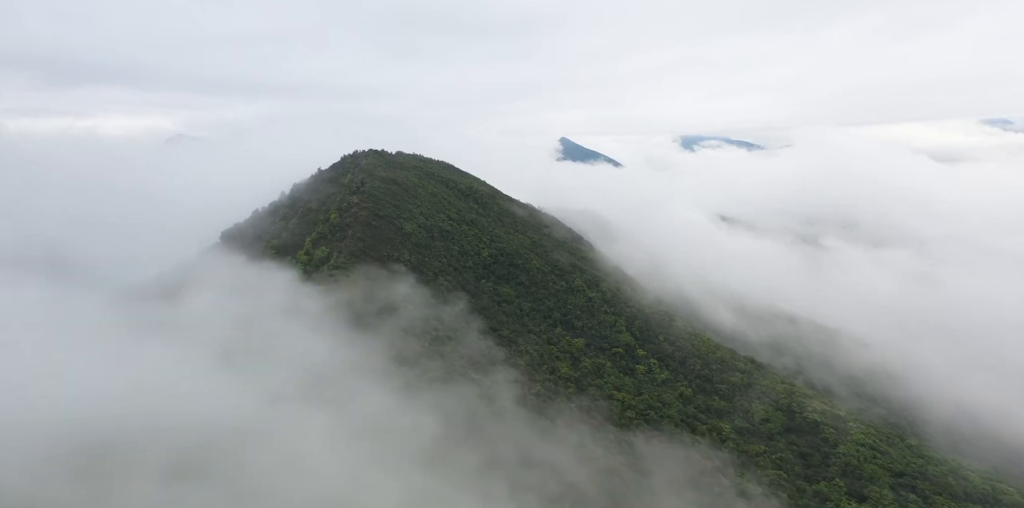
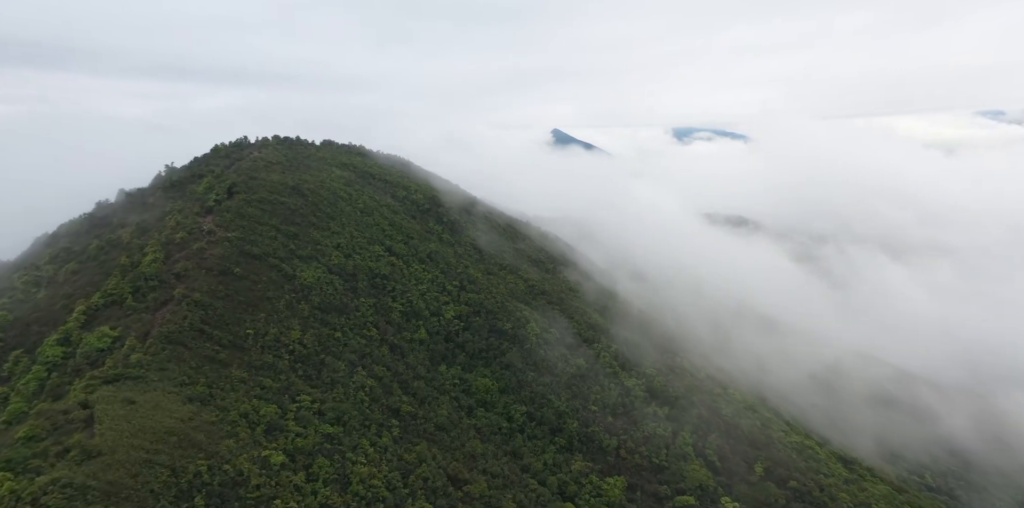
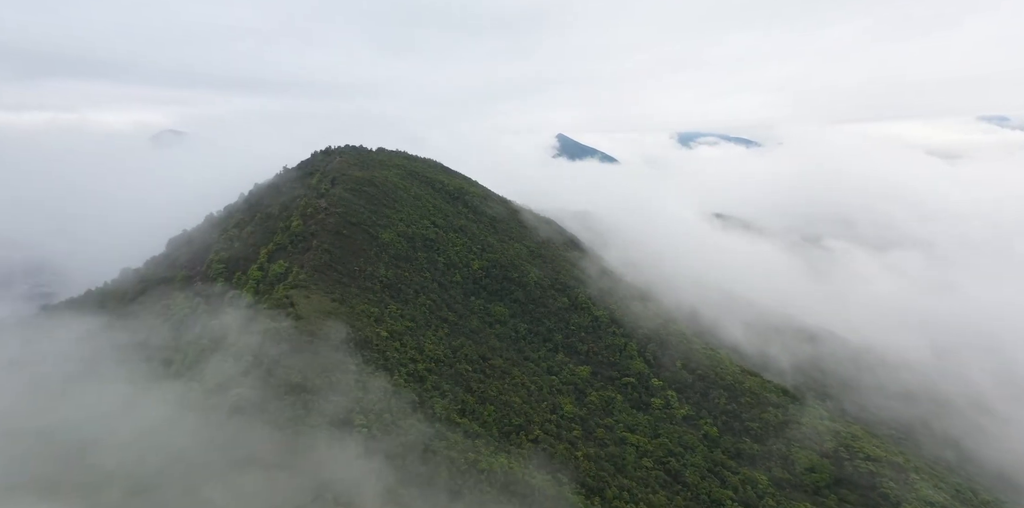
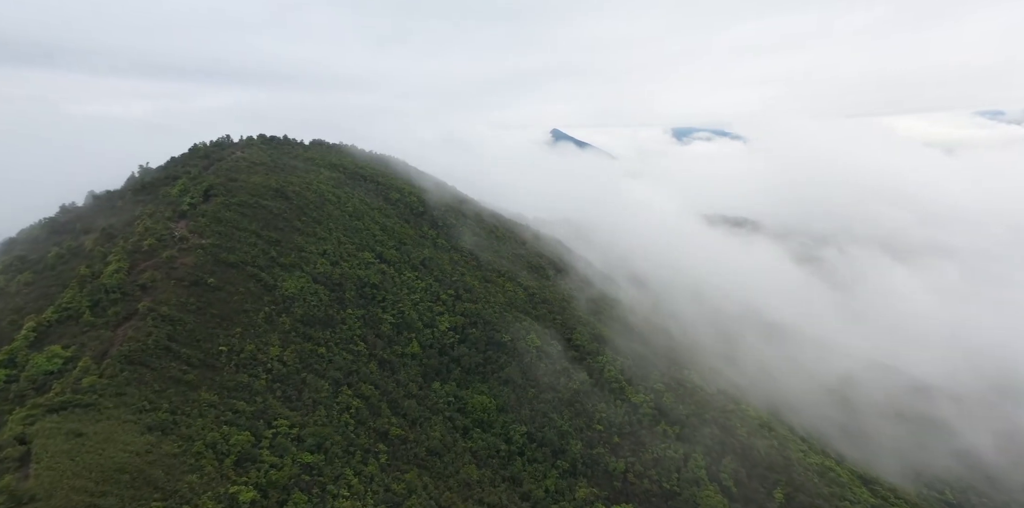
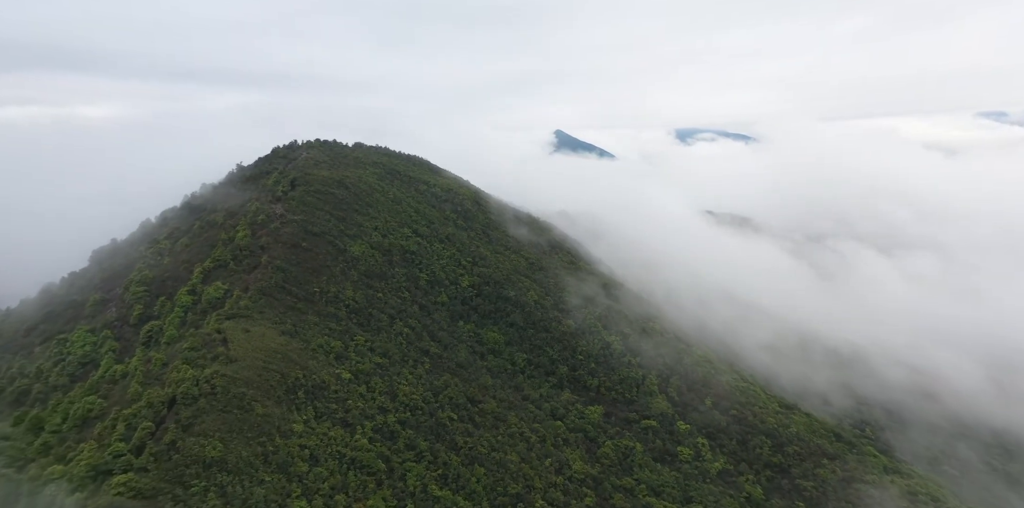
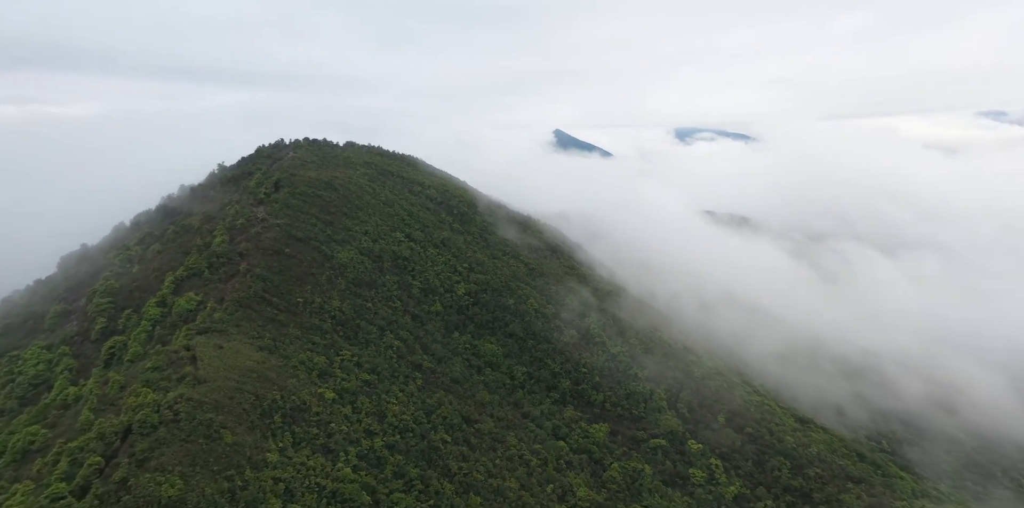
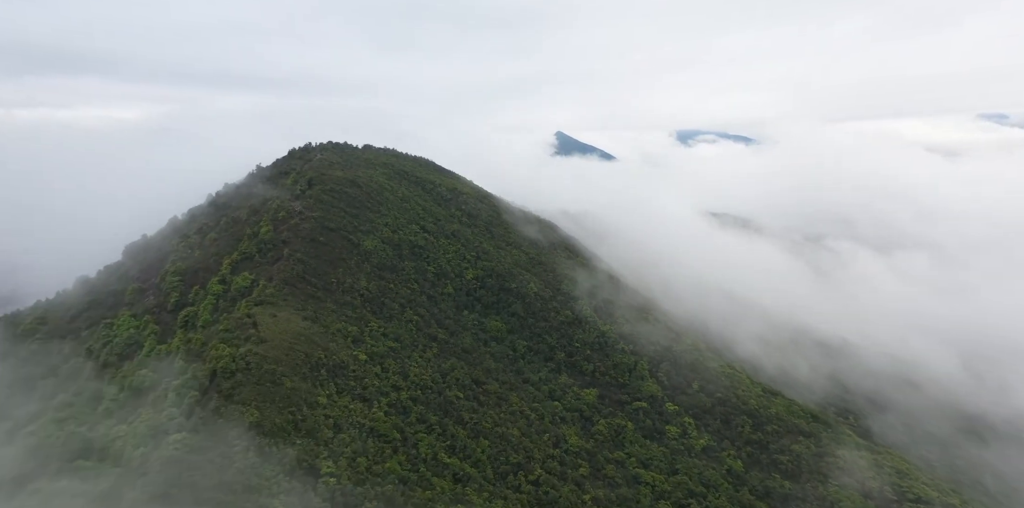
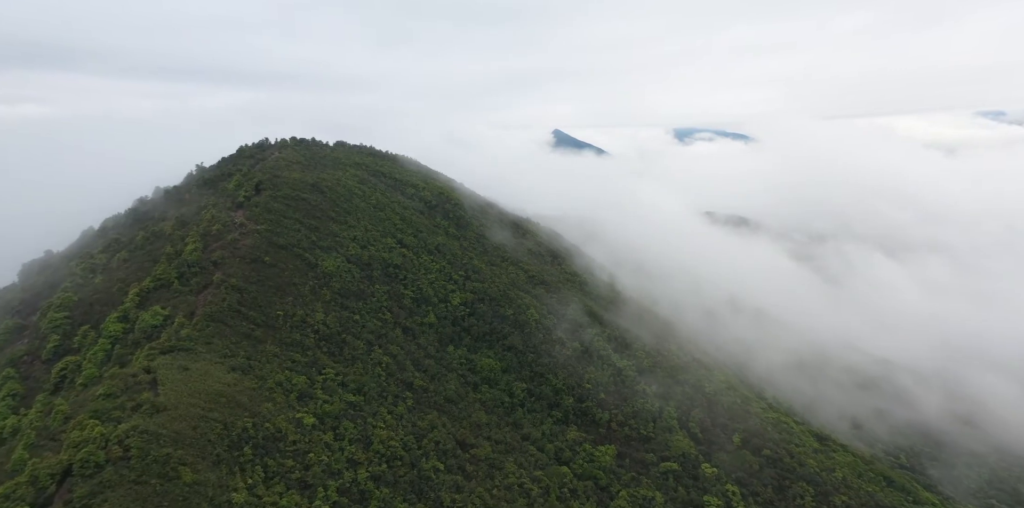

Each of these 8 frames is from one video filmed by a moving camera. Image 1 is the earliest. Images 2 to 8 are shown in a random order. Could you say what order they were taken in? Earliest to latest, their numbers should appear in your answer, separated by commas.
3, 7, 5, 6, 8, 2, 4
